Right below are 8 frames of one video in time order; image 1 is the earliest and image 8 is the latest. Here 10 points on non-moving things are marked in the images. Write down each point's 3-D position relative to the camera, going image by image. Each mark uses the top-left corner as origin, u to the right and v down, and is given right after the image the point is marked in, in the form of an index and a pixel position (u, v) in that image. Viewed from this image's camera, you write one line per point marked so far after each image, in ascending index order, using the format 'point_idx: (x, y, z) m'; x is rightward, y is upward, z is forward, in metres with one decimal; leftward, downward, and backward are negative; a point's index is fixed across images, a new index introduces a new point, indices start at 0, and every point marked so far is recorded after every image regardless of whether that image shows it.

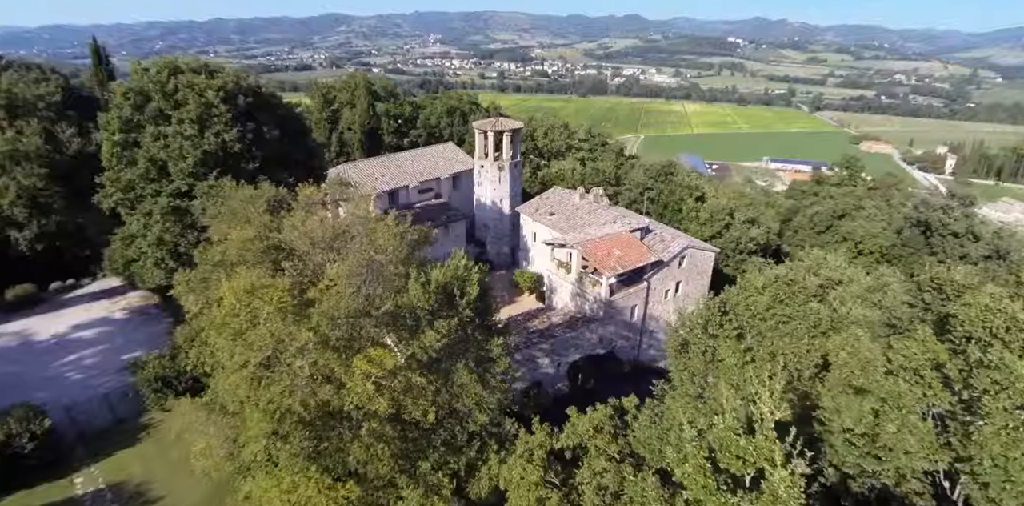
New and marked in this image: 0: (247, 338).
0: (-6.1, -2.0, +11.6) m
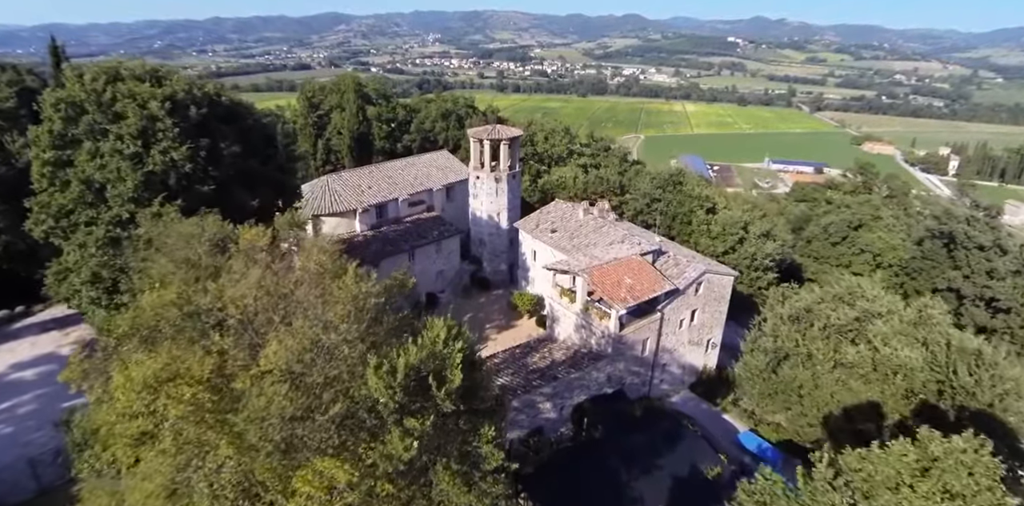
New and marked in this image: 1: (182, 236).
0: (-6.2, -3.3, +8.7) m
1: (-9.3, +0.5, +14.3) m
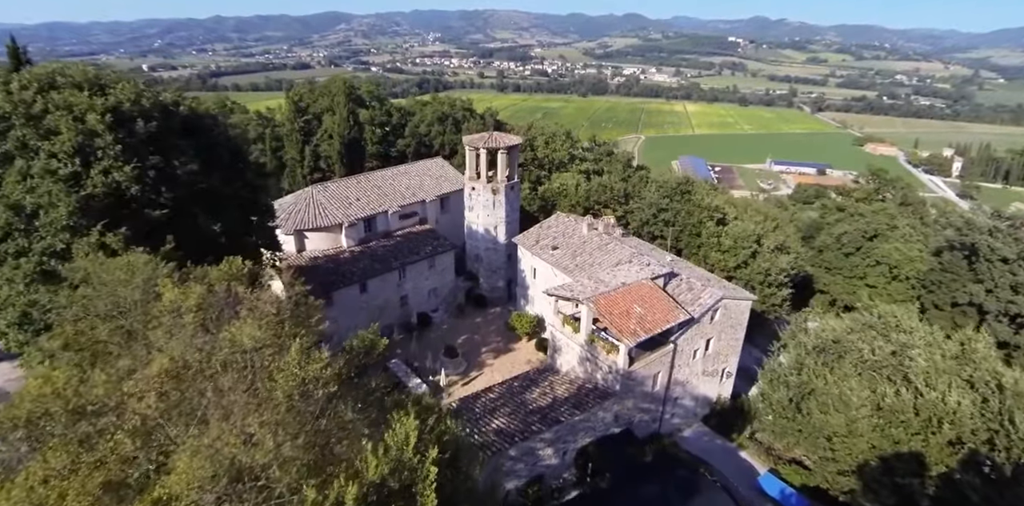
0: (-6.3, -4.4, +6.3) m
1: (-9.4, -0.6, +11.9) m
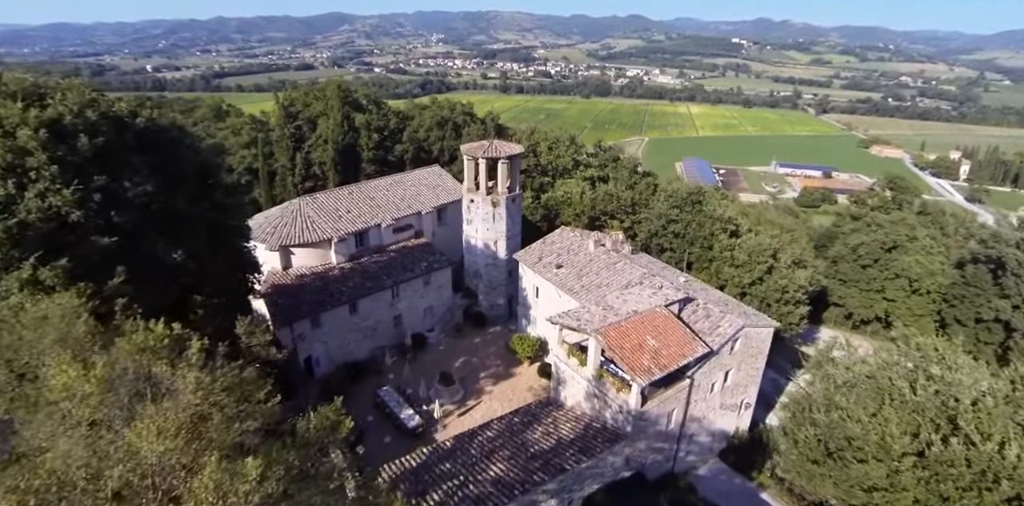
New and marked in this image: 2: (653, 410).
0: (-6.4, -5.3, +4.2) m
1: (-9.5, -1.5, +9.9) m
2: (+5.3, -5.9, +19.2) m
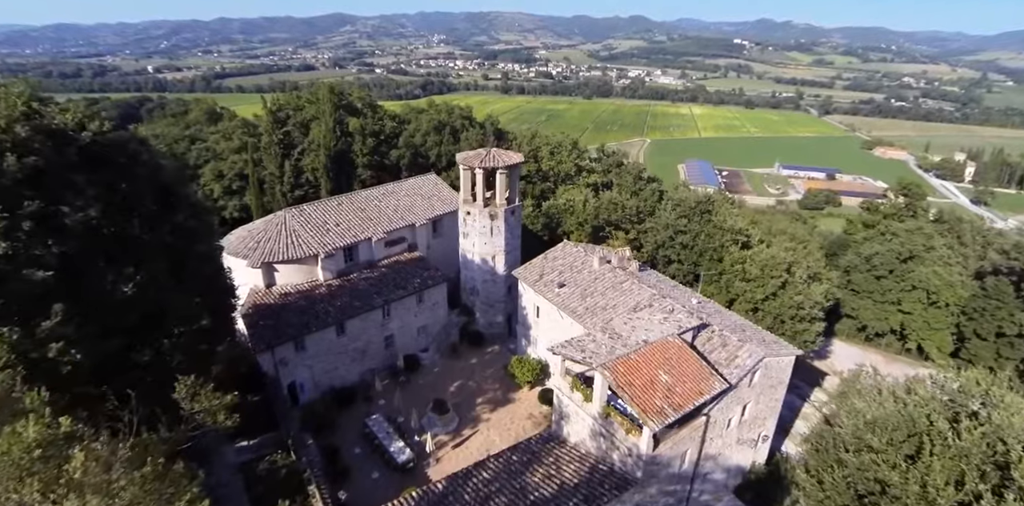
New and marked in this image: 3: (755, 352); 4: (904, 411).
0: (-6.5, -6.2, +2.4) m
1: (-9.6, -2.4, +8.1) m
2: (+5.2, -6.8, +17.3) m
3: (+9.4, -3.8, +19.6) m
4: (+14.2, -5.8, +18.4) m
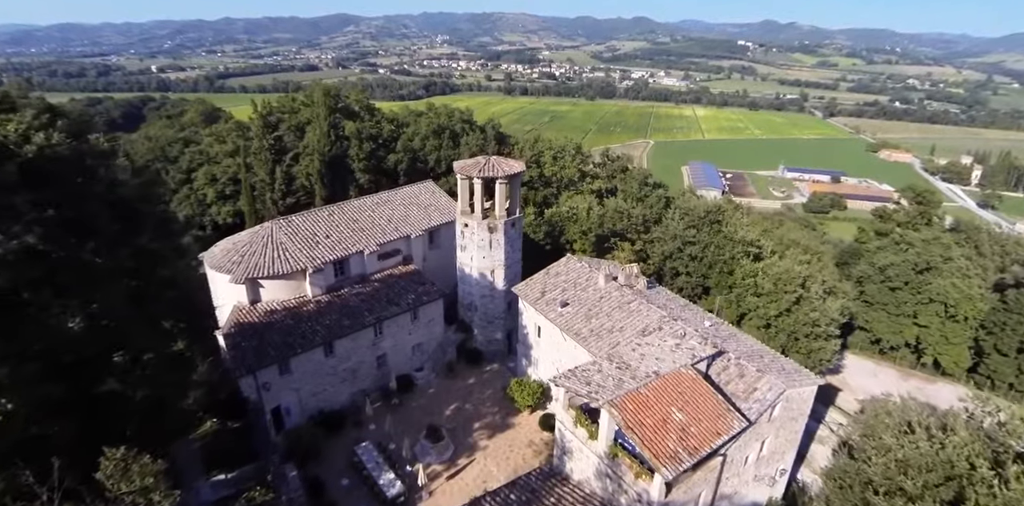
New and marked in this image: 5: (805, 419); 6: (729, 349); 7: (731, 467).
0: (-6.6, -6.9, +0.8) m
1: (-9.7, -3.1, +6.5) m
2: (+5.2, -7.6, +15.6) m
3: (+9.4, -4.6, +18.0) m
4: (+14.2, -6.6, +16.7) m
5: (+11.6, -6.6, +20.0) m
6: (+8.5, -3.7, +19.9) m
7: (+7.7, -7.4, +17.6) m
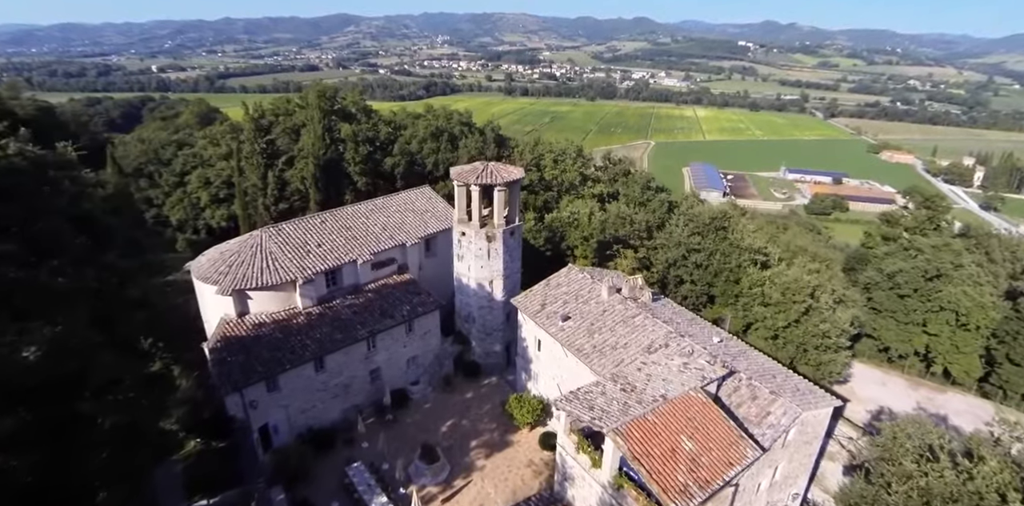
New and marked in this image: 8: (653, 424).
0: (-6.7, -7.4, -0.3) m
1: (-9.7, -3.6, +5.5) m
2: (+5.1, -8.1, +14.6) m
3: (+9.3, -5.1, +16.9) m
4: (+14.1, -7.1, +15.6) m
5: (+11.5, -7.1, +18.9) m
6: (+8.5, -4.3, +18.8) m
7: (+7.6, -7.9, +16.6) m
8: (+4.2, -5.1, +15.2) m
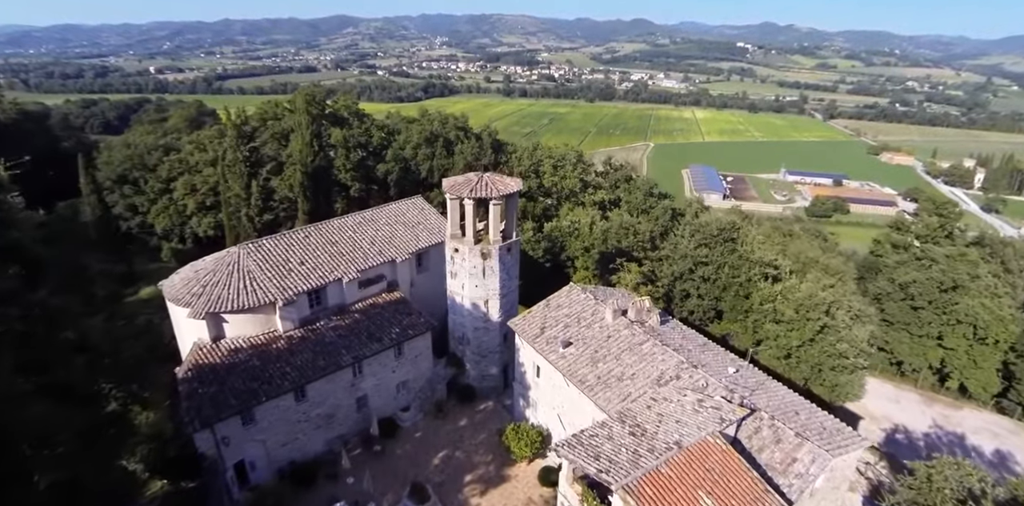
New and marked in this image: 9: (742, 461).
0: (-6.8, -8.2, -2.1) m
1: (-9.8, -4.4, +3.6) m
2: (+5.0, -8.9, +12.8) m
3: (+9.2, -5.9, +15.2) m
4: (+14.0, -7.9, +13.9) m
5: (+11.4, -7.9, +17.2) m
6: (+8.3, -5.1, +17.0) m
7: (+7.5, -8.8, +14.8) m
8: (+4.1, -5.9, +13.4) m
9: (+6.4, -5.8, +14.3) m
